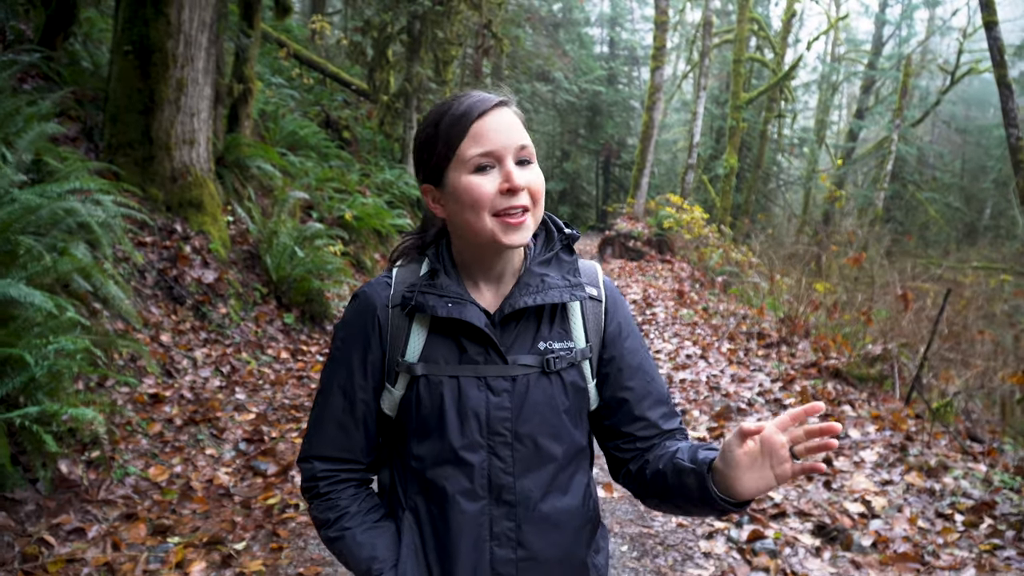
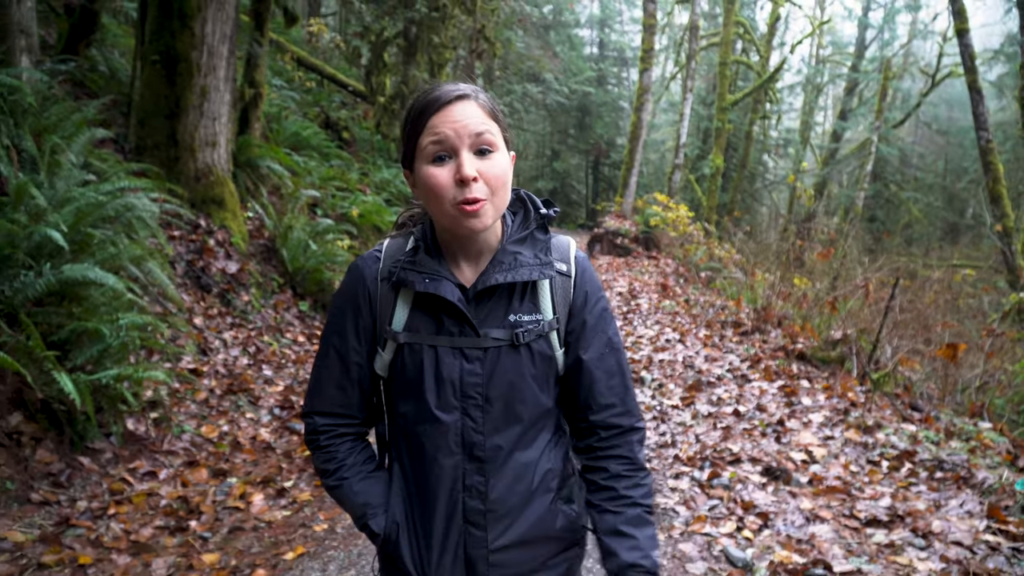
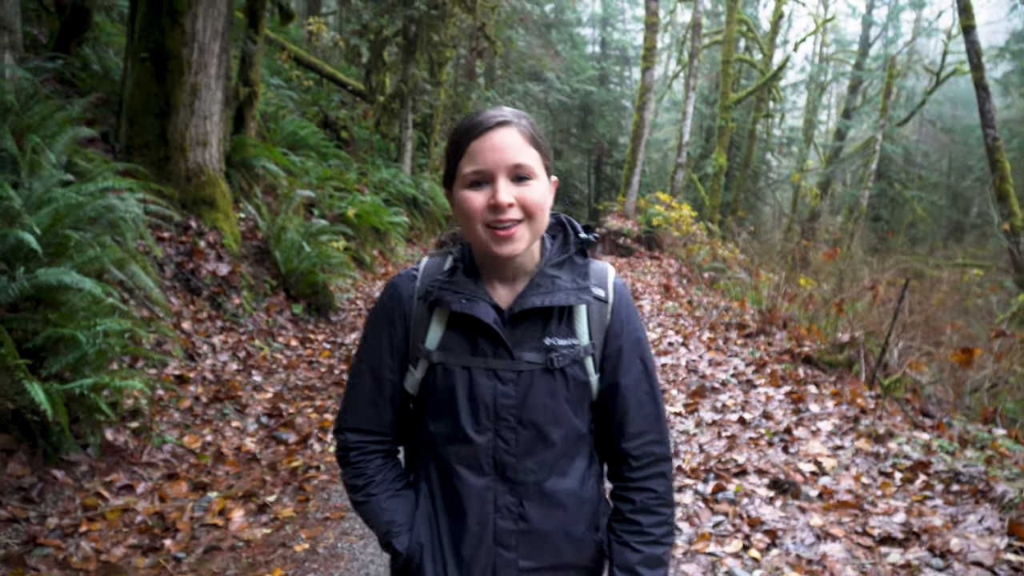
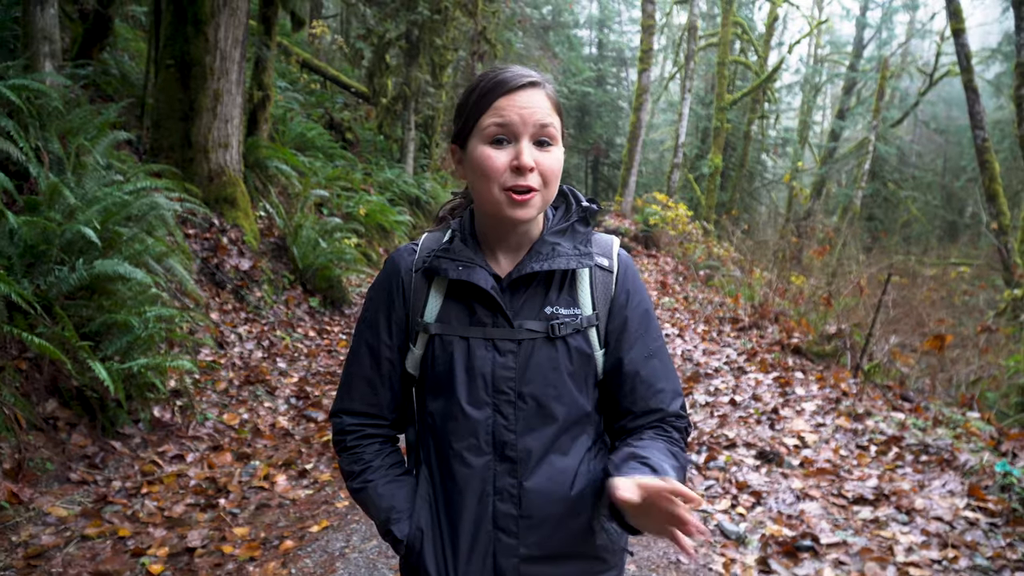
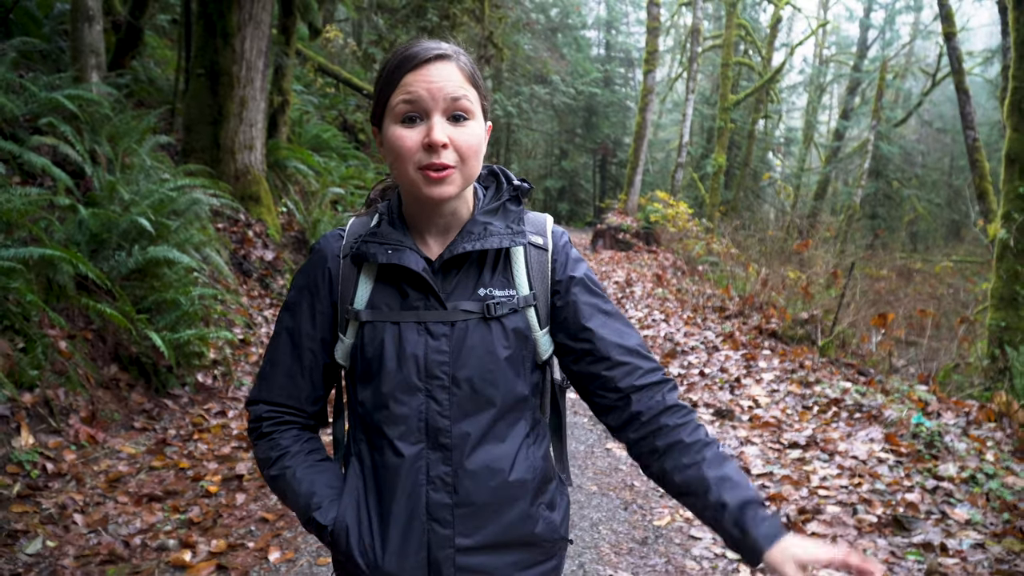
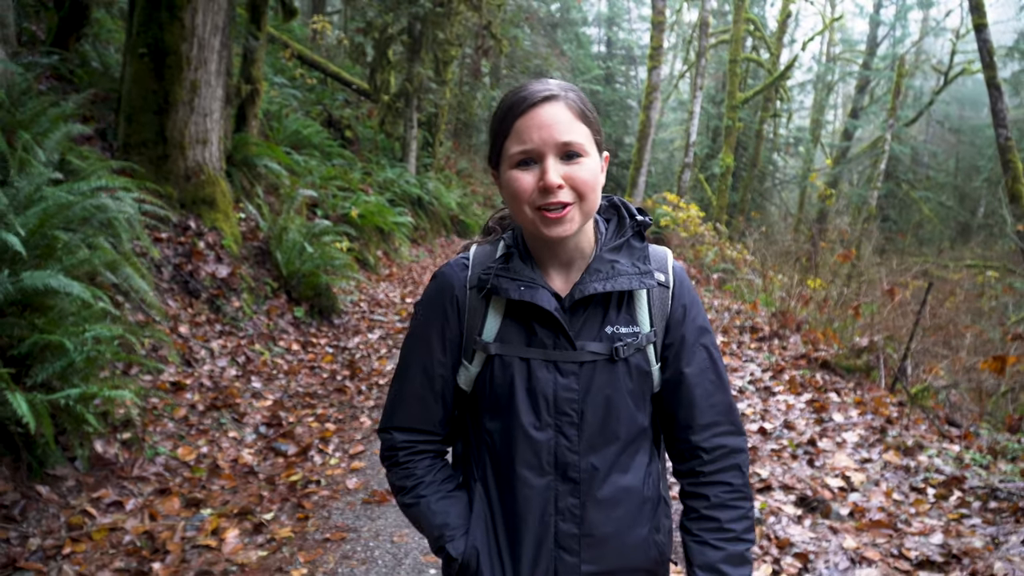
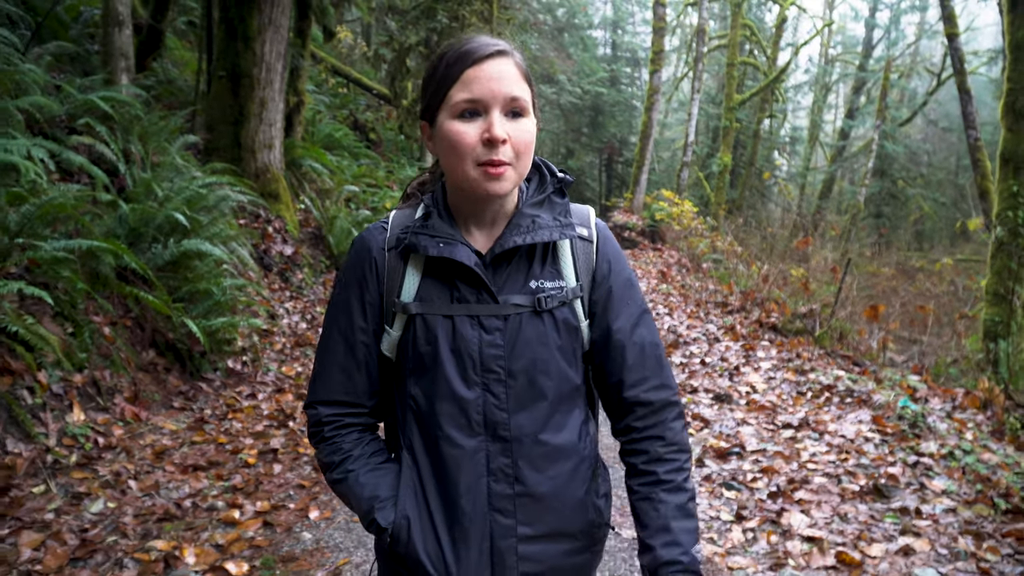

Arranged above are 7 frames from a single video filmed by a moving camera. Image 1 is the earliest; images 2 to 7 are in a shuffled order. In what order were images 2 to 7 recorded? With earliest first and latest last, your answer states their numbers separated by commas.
6, 3, 2, 4, 5, 7
